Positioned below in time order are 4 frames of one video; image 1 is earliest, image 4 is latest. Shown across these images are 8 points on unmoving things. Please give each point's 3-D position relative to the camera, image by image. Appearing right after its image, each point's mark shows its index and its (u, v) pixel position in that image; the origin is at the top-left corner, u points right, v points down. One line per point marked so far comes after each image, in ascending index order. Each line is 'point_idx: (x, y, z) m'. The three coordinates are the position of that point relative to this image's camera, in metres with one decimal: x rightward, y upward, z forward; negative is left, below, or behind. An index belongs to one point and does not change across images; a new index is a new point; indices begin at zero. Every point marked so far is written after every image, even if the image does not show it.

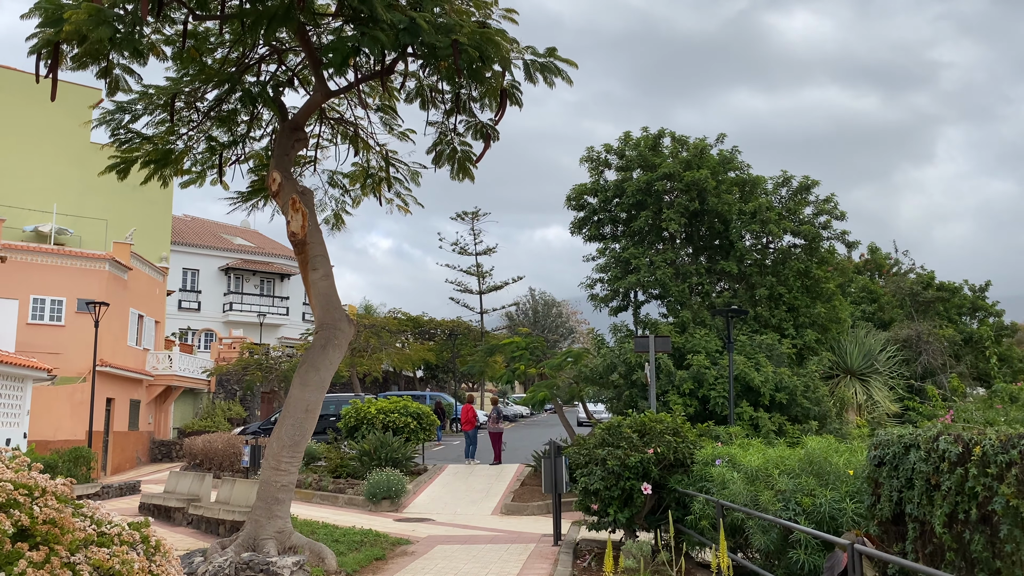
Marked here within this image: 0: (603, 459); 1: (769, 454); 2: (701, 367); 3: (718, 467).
0: (+1.0, -1.8, +9.0) m
1: (+2.3, -1.4, +7.3) m
2: (+2.6, -1.1, +11.9) m
3: (+1.9, -1.6, +7.7) m
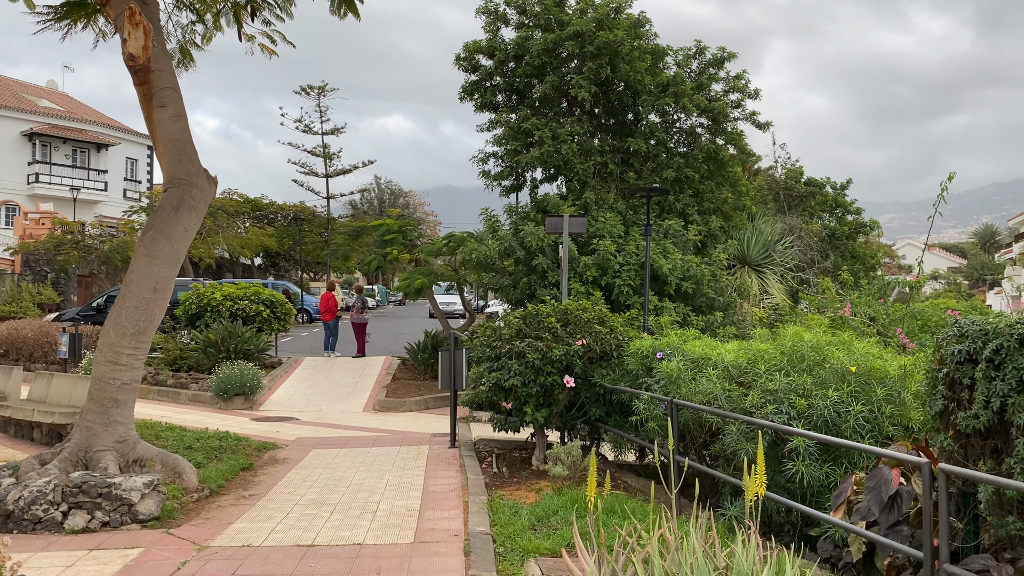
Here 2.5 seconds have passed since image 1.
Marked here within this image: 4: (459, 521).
0: (+0.1, -0.6, +7.7) m
1: (+1.7, -0.4, +6.3) m
2: (+1.2, +0.4, +10.8) m
3: (+1.3, -0.6, +6.7) m
4: (-0.4, -1.6, +5.9) m
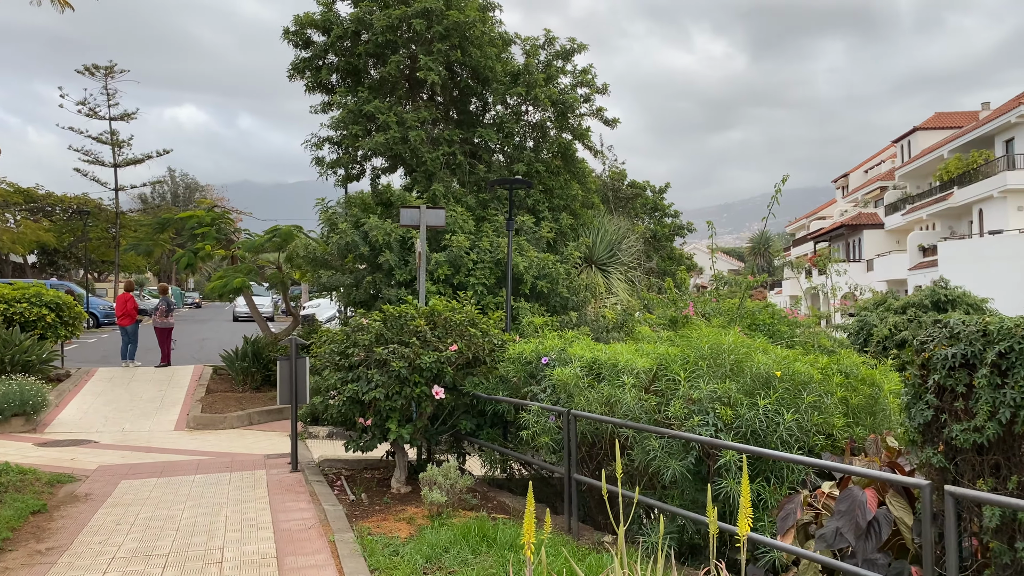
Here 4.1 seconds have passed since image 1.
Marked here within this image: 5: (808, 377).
0: (-1.0, -0.6, +6.8) m
1: (+0.9, -0.4, +5.7) m
2: (-0.6, +0.5, +10.0) m
3: (+0.3, -0.6, +6.0) m
4: (-1.1, -1.6, +4.8) m
5: (+1.7, -0.5, +4.9) m
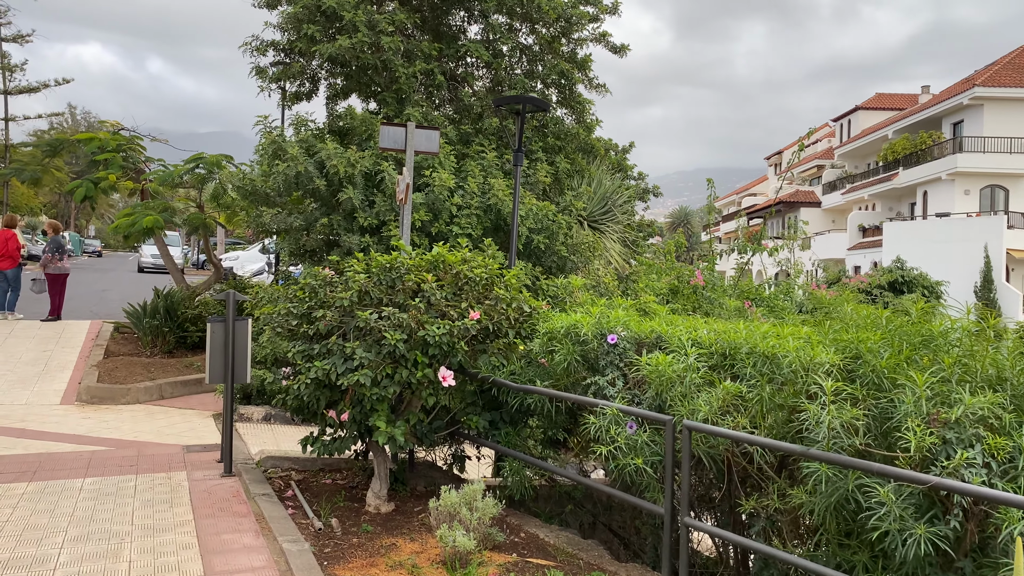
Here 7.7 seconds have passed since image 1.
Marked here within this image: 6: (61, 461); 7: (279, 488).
0: (-0.8, -0.2, +4.7) m
1: (+1.2, -0.2, +3.8) m
2: (-0.7, +0.9, +7.9) m
3: (+0.7, -0.3, +4.1) m
4: (-0.7, -1.3, +2.8) m
5: (+2.1, -0.4, +3.2) m
6: (-3.2, -1.2, +5.9) m
7: (-1.5, -1.3, +5.4) m
